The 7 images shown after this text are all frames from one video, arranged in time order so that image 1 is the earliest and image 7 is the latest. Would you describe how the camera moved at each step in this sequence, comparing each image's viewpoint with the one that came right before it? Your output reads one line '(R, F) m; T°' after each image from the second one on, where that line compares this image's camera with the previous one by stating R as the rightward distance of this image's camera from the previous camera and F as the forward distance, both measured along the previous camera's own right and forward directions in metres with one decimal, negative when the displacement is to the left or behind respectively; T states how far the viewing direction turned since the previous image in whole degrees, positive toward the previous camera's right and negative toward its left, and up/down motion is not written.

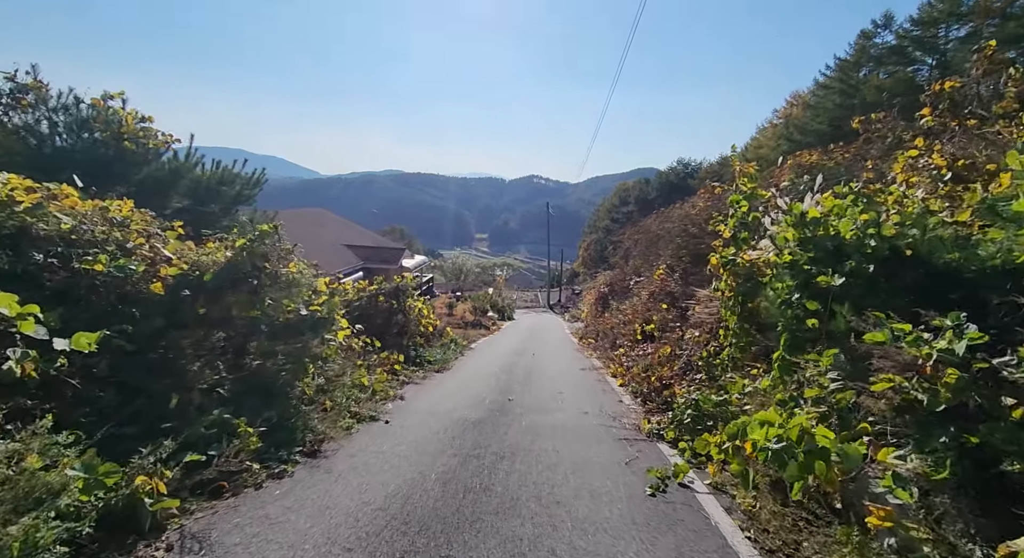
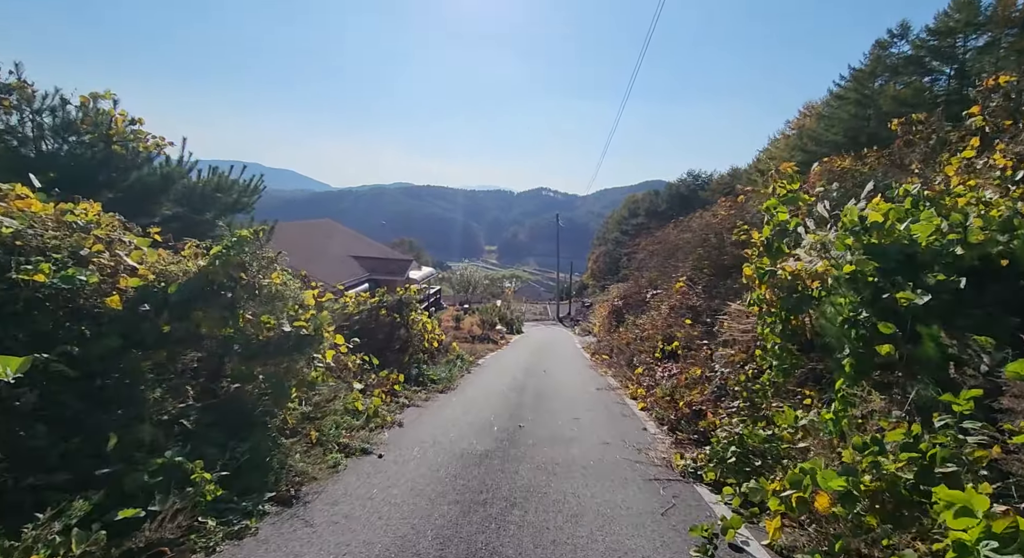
(0.0, +0.6) m; -1°
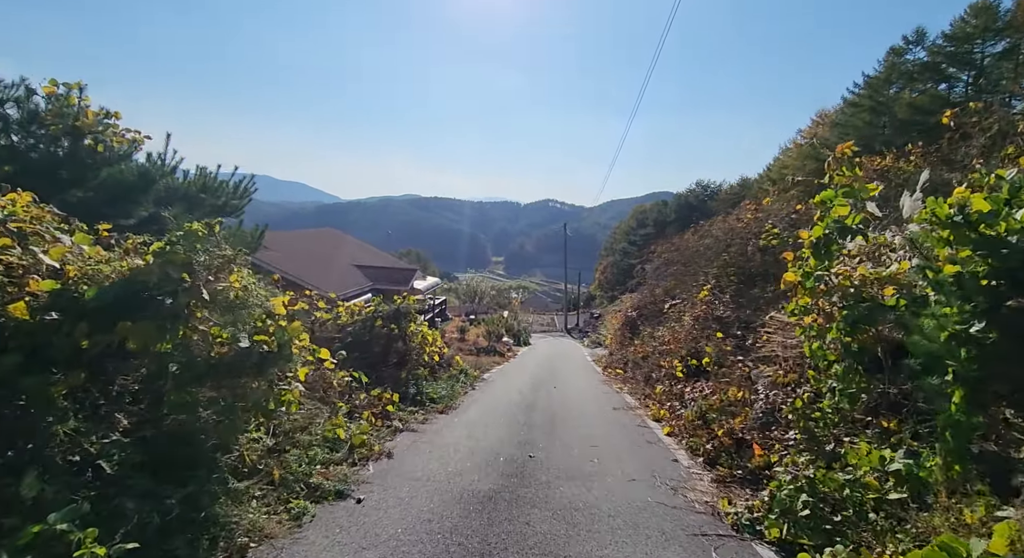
(0.0, +0.8) m; -1°
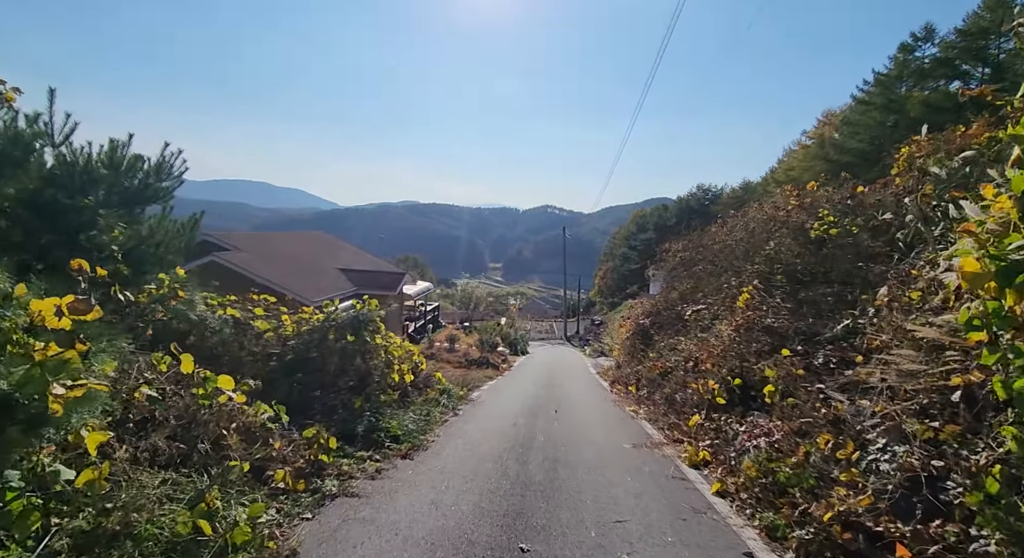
(+0.1, +1.8) m; 0°
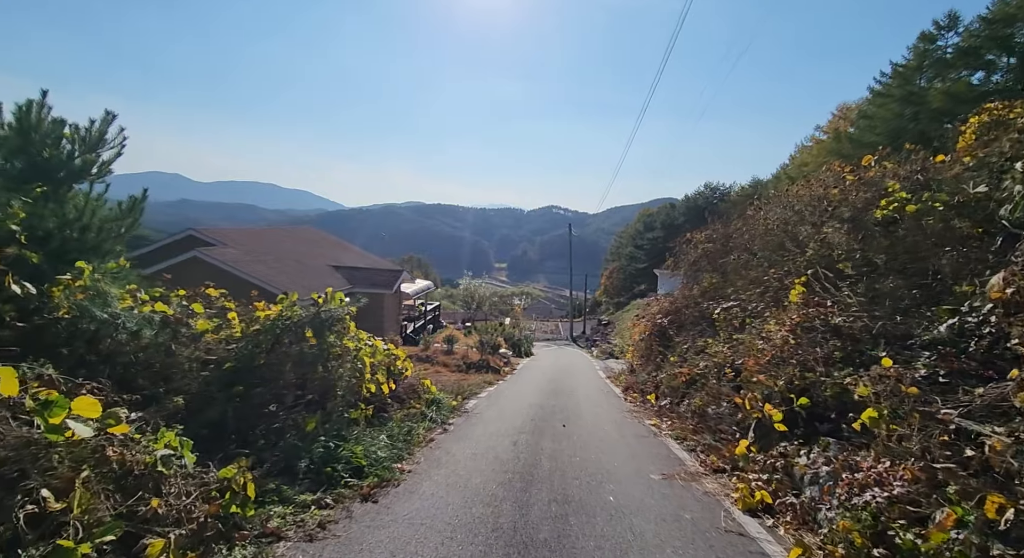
(+0.1, +1.3) m; -1°
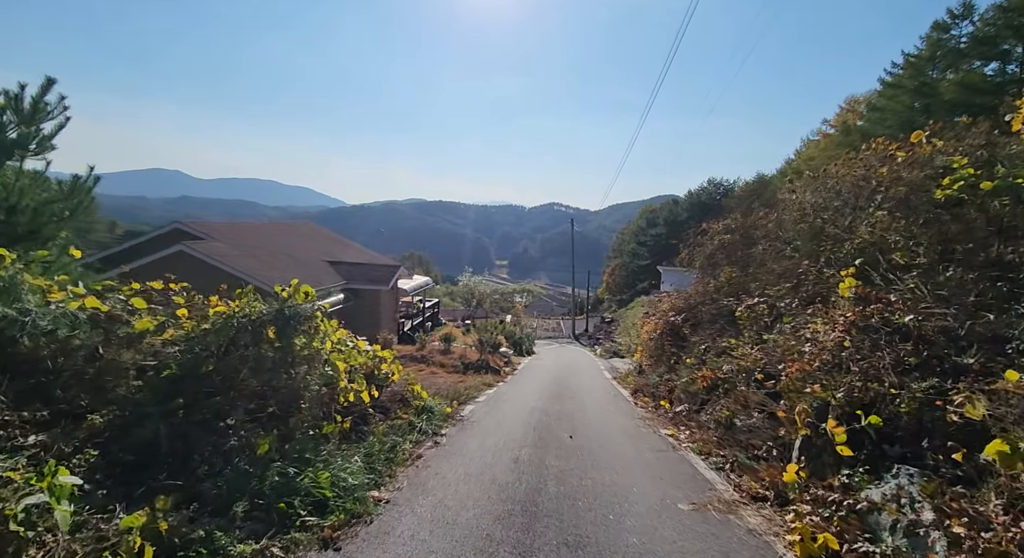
(0.0, +0.8) m; 0°
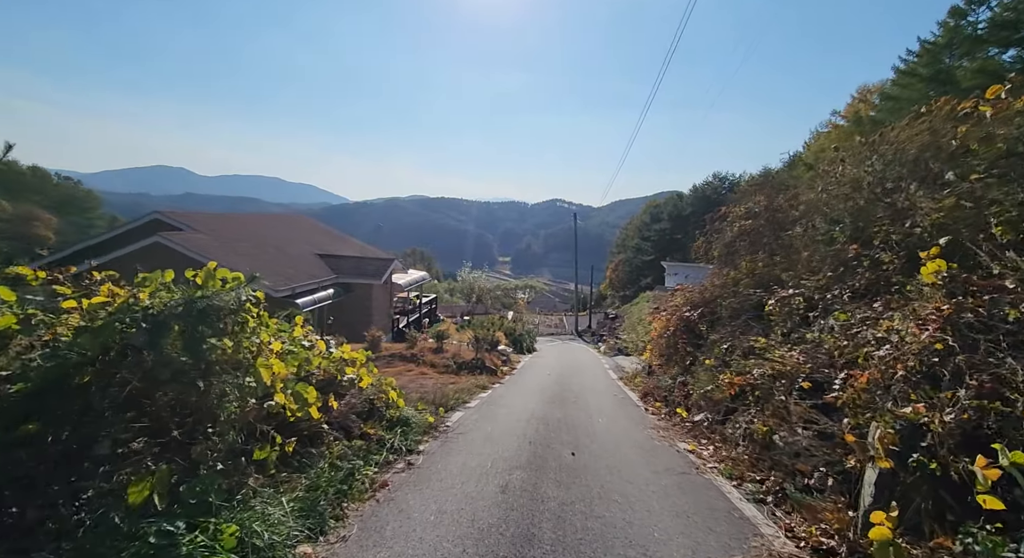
(+0.1, +1.1) m; 0°
